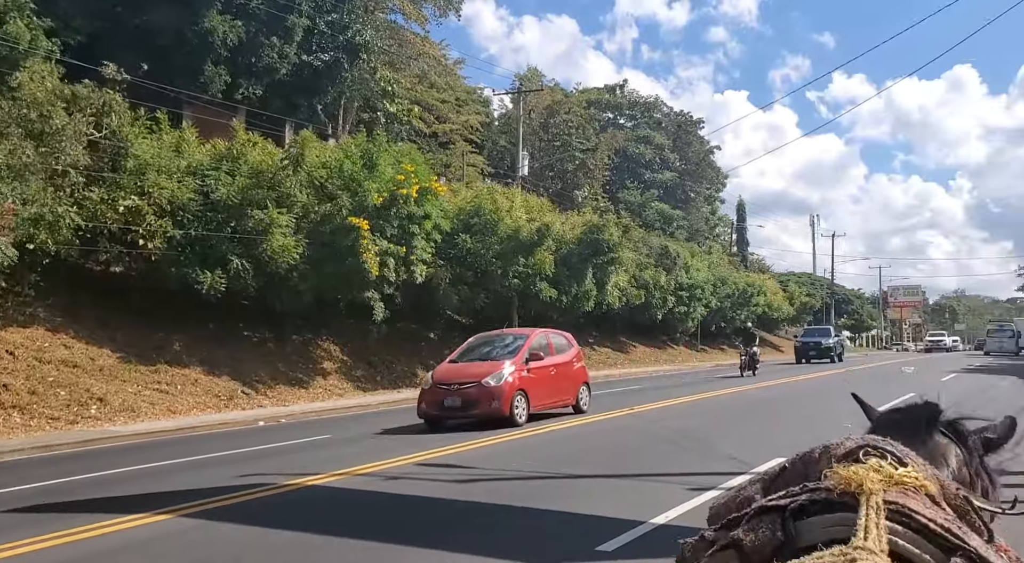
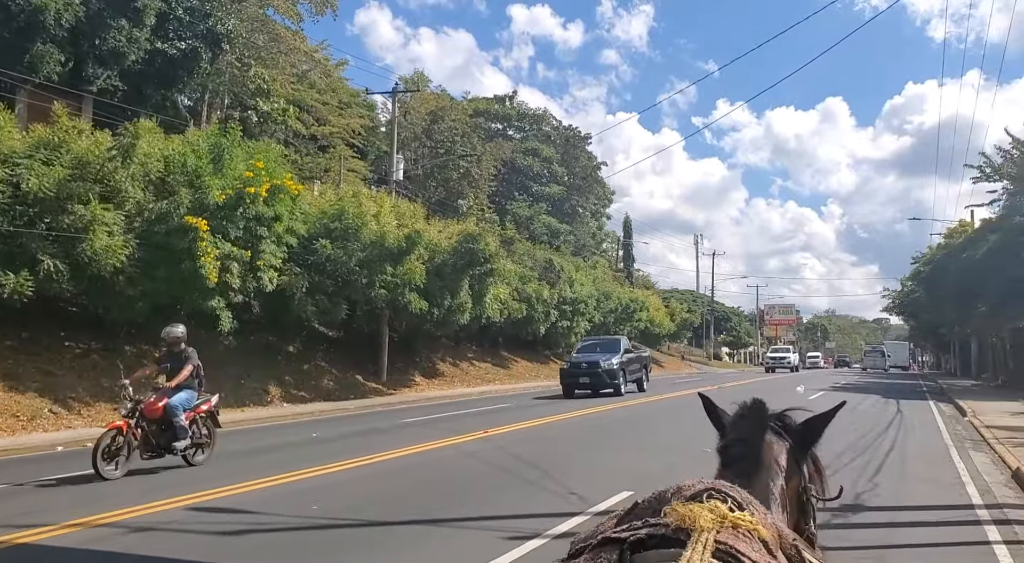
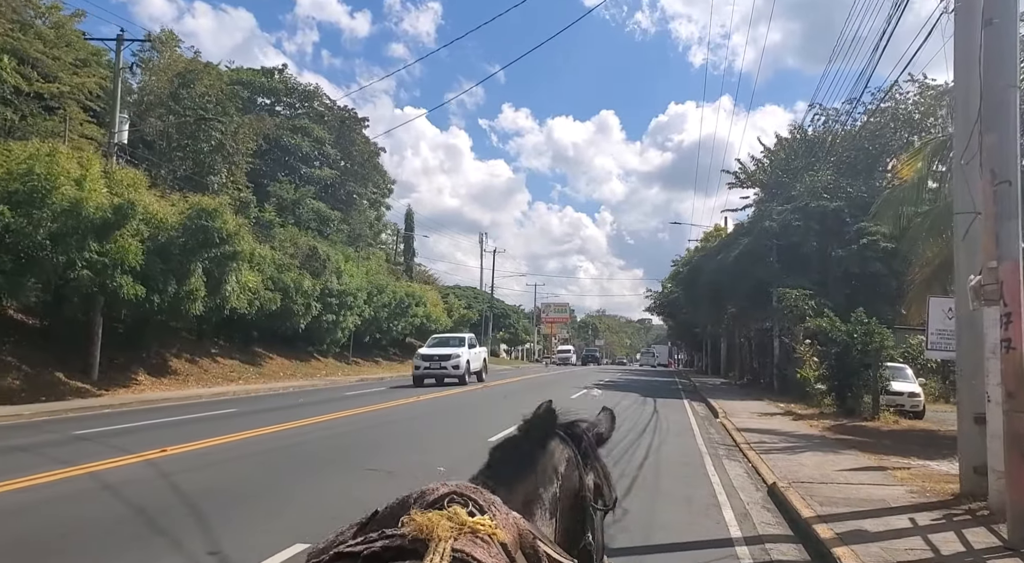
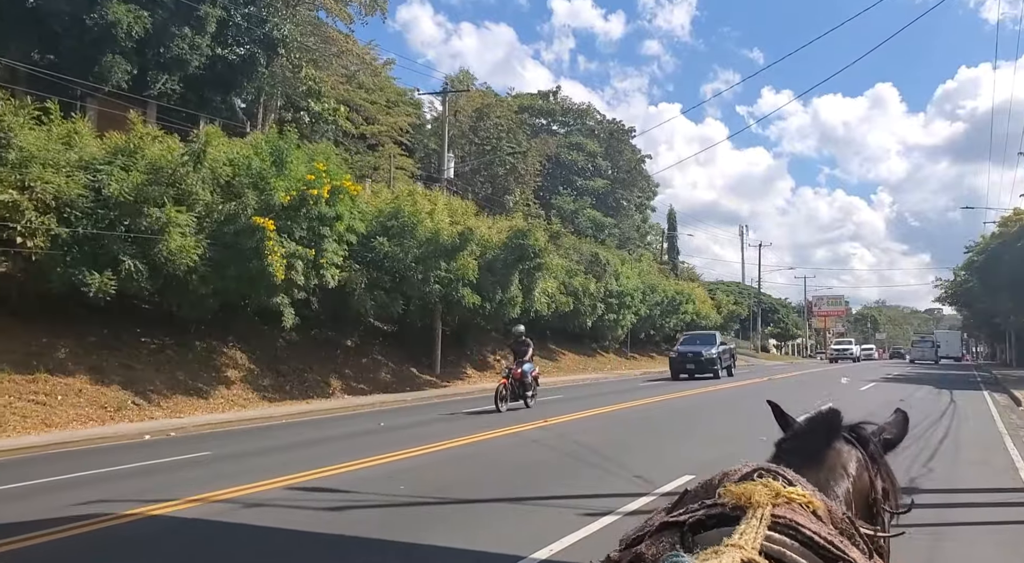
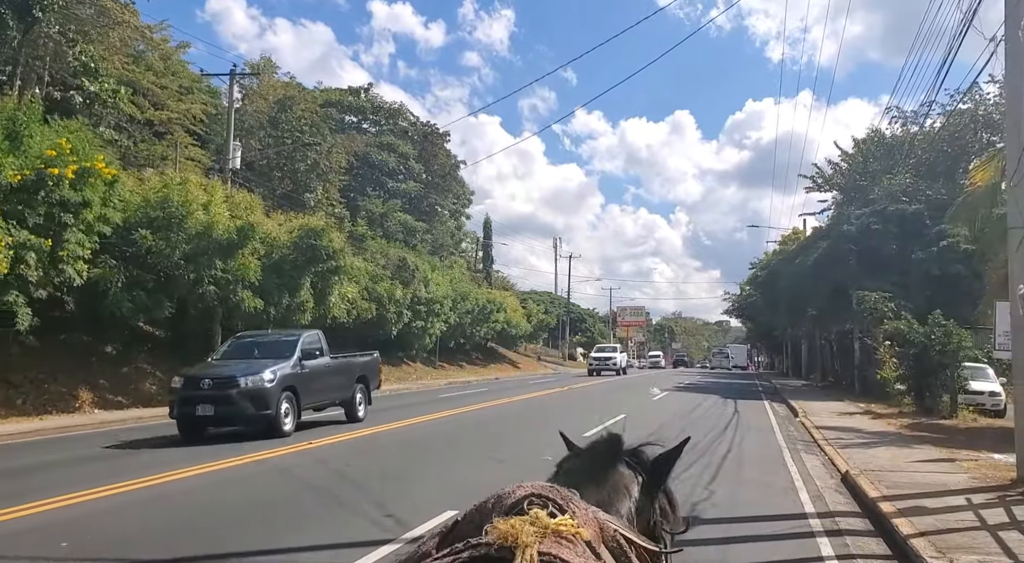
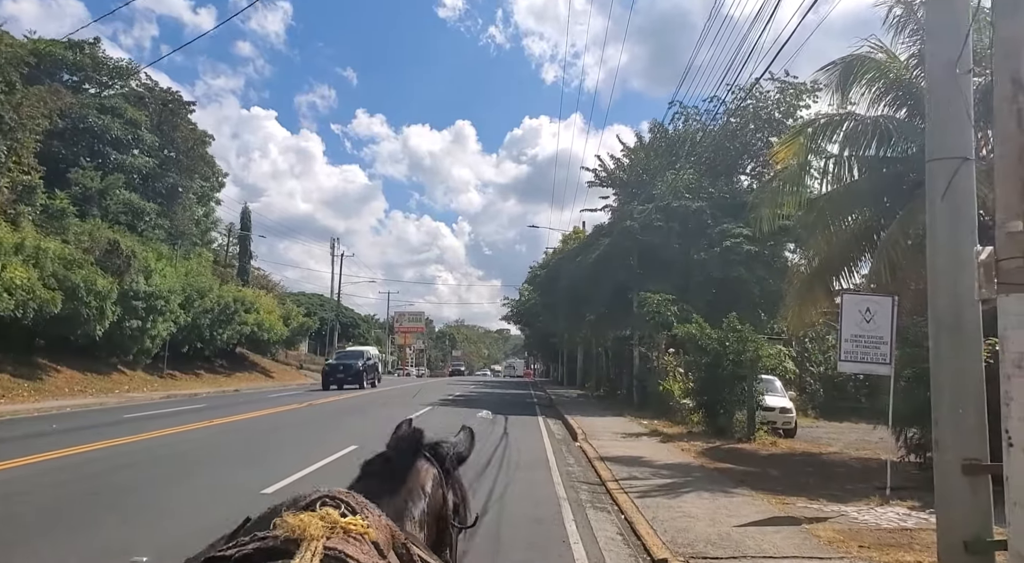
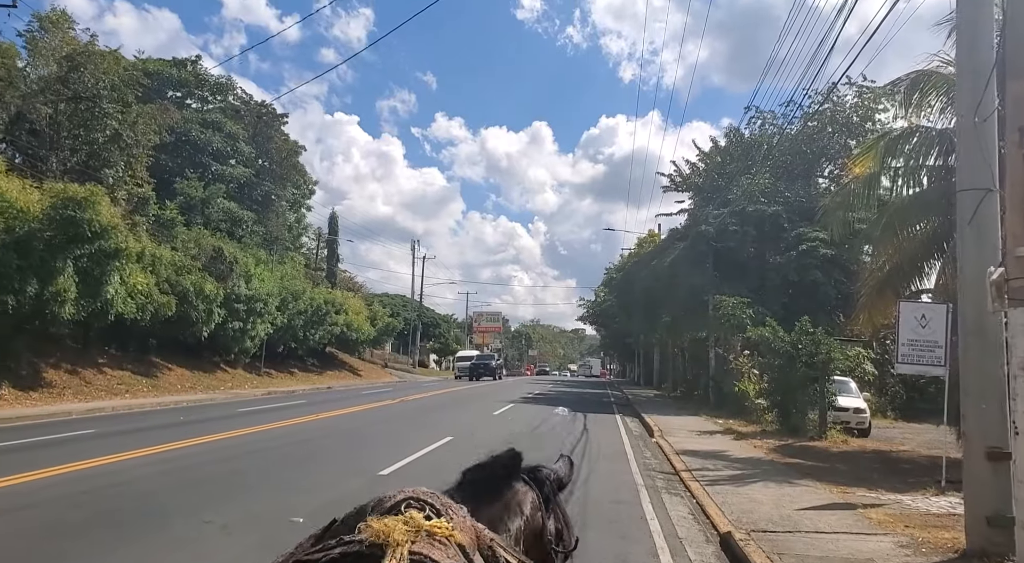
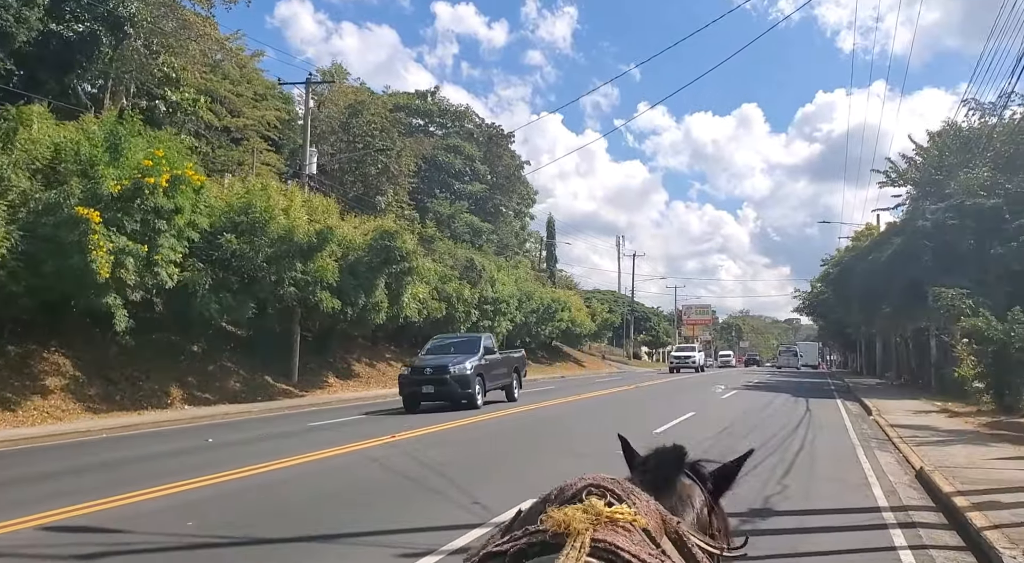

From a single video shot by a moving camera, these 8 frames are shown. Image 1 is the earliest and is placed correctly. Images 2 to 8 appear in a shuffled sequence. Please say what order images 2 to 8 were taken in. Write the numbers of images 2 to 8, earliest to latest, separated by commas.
4, 2, 8, 5, 3, 7, 6
